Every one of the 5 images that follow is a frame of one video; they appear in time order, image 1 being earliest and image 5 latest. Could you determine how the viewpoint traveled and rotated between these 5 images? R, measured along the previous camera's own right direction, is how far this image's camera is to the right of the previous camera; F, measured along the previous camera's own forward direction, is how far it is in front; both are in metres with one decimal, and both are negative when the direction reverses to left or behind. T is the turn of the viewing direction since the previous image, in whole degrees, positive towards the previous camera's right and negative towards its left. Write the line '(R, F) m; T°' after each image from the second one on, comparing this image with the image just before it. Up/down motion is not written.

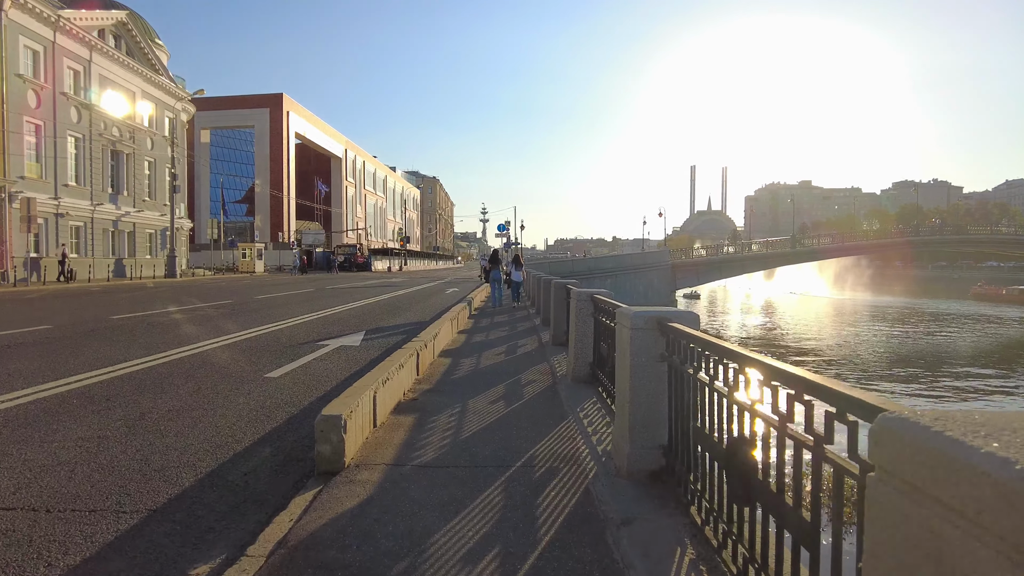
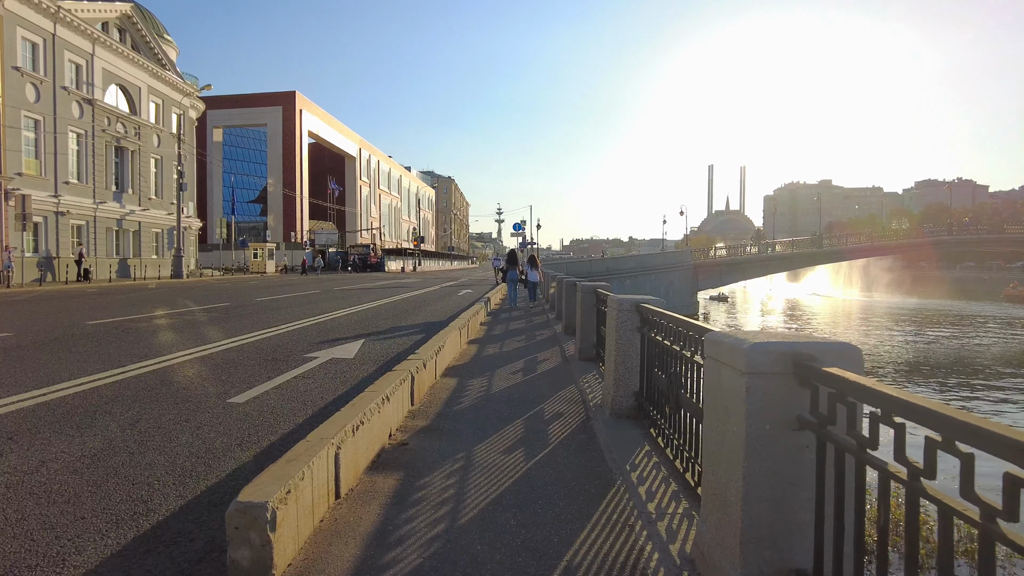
(0.0, +1.4) m; -1°
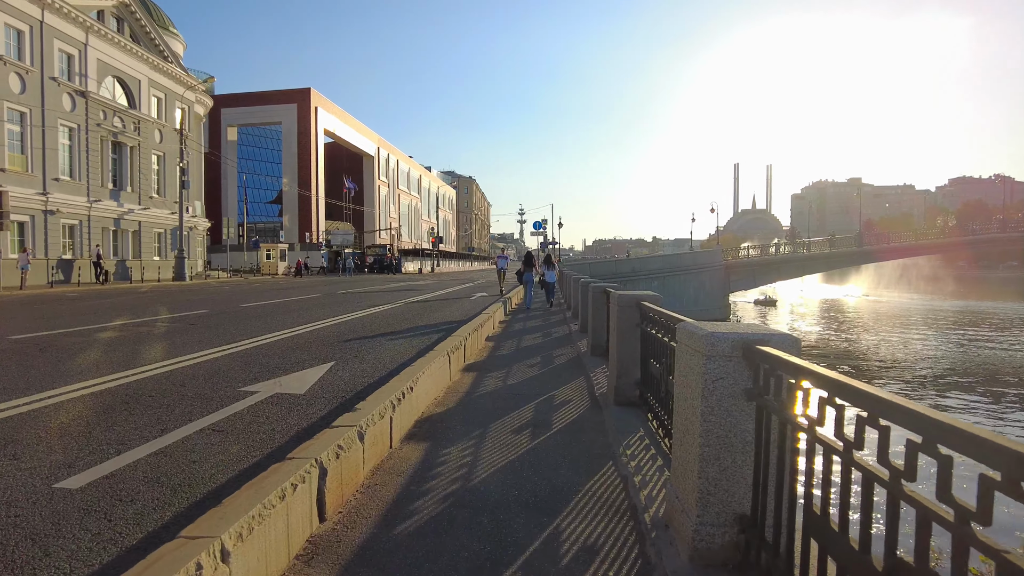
(+0.1, +2.4) m; -2°
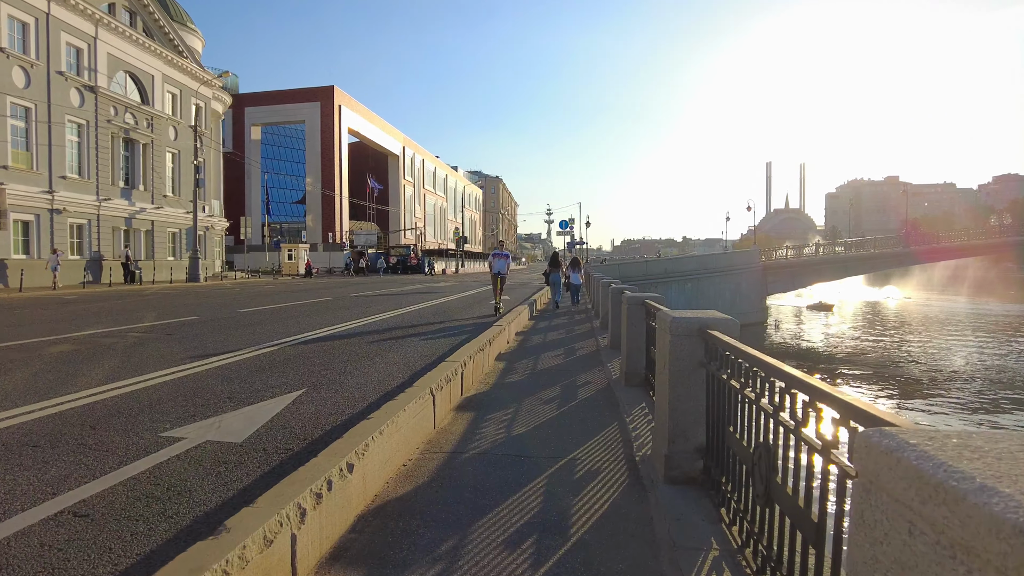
(+0.2, +1.7) m; -2°
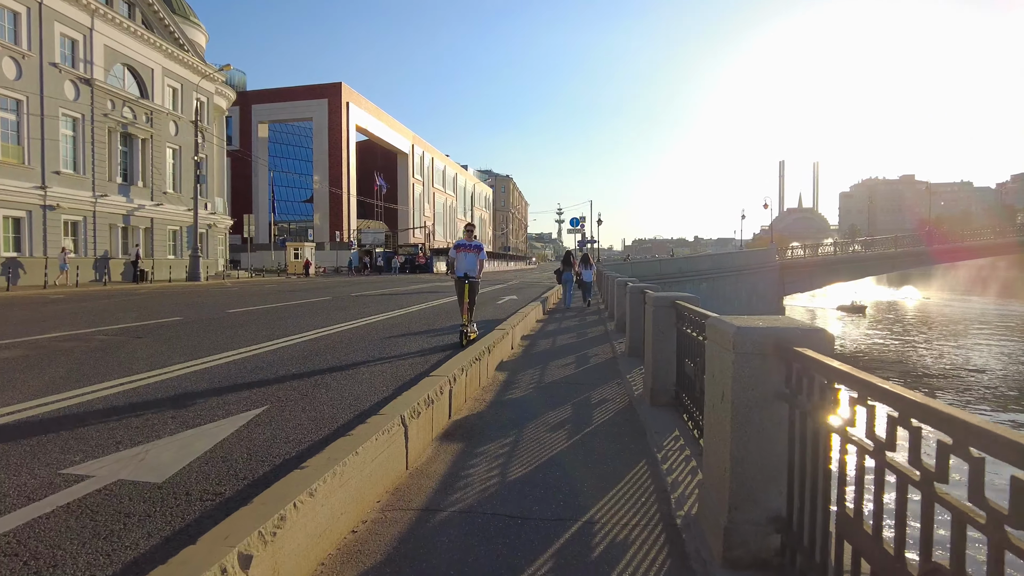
(+0.1, +1.1) m; -1°
